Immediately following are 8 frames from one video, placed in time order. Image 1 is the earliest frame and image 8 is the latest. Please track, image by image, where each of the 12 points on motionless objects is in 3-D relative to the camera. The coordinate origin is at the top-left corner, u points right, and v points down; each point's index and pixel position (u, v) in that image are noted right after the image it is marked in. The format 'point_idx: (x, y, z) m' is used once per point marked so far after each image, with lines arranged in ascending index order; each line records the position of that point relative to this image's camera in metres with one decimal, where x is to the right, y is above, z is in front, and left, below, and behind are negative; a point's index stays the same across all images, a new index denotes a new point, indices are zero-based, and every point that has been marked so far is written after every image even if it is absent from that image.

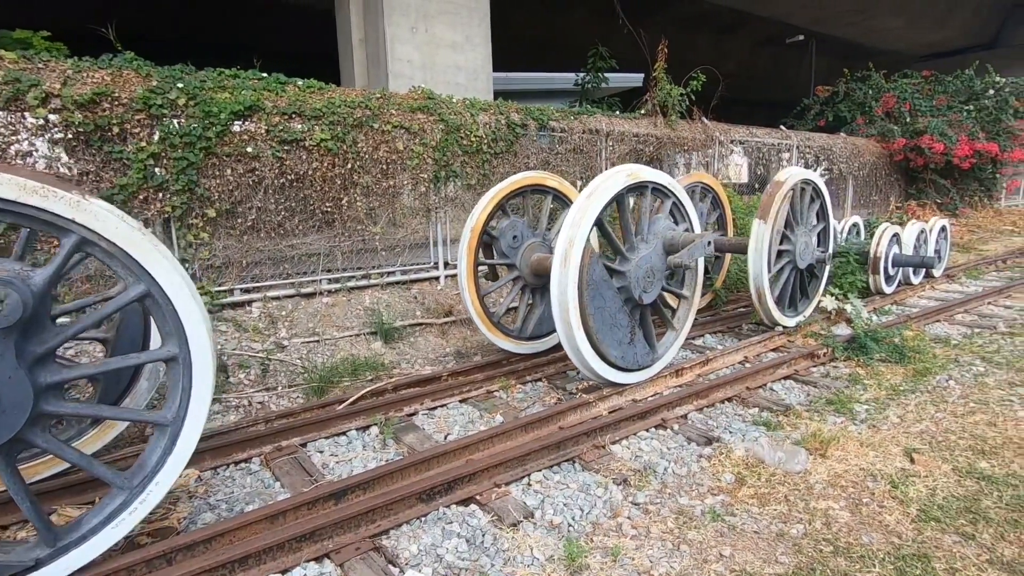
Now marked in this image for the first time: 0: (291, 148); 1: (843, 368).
0: (-2.5, +1.6, +6.1) m
1: (+3.3, -0.8, +5.4) m
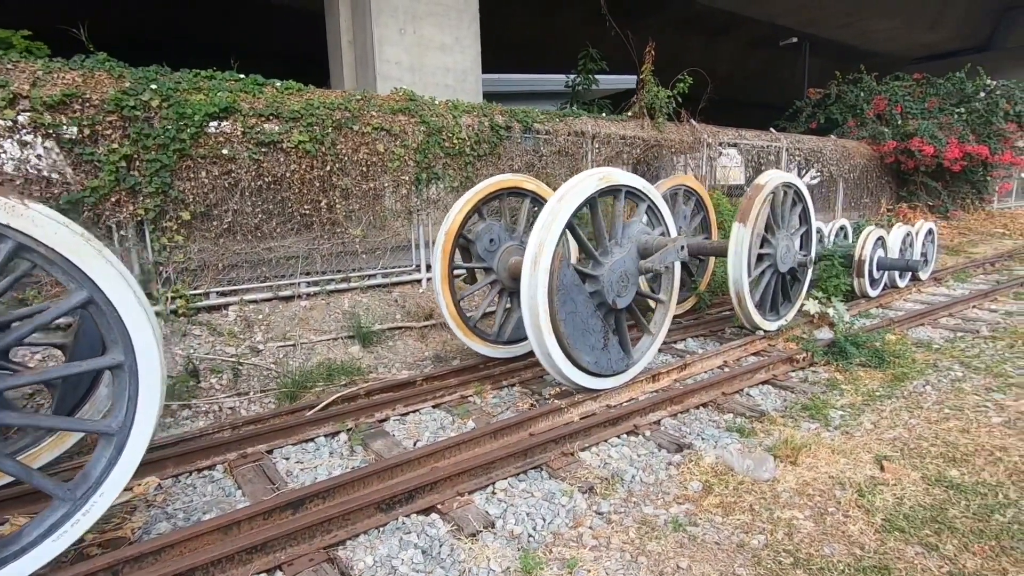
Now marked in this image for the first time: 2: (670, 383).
0: (-2.7, +1.6, +6.0) m
1: (+3.1, -0.9, +5.3) m
2: (+1.5, -0.9, +5.0) m
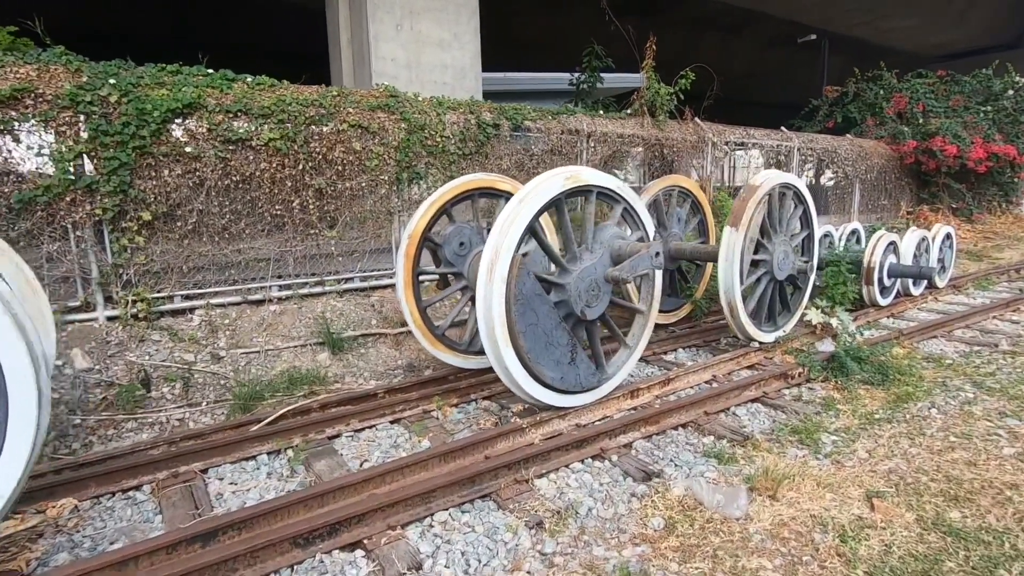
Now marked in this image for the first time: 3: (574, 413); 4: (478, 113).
0: (-3.0, +1.5, +5.8) m
1: (+2.8, -0.9, +4.9) m
2: (+1.2, -1.0, +4.7) m
3: (+0.5, -1.0, +4.2) m
4: (-0.5, +2.5, +7.5) m
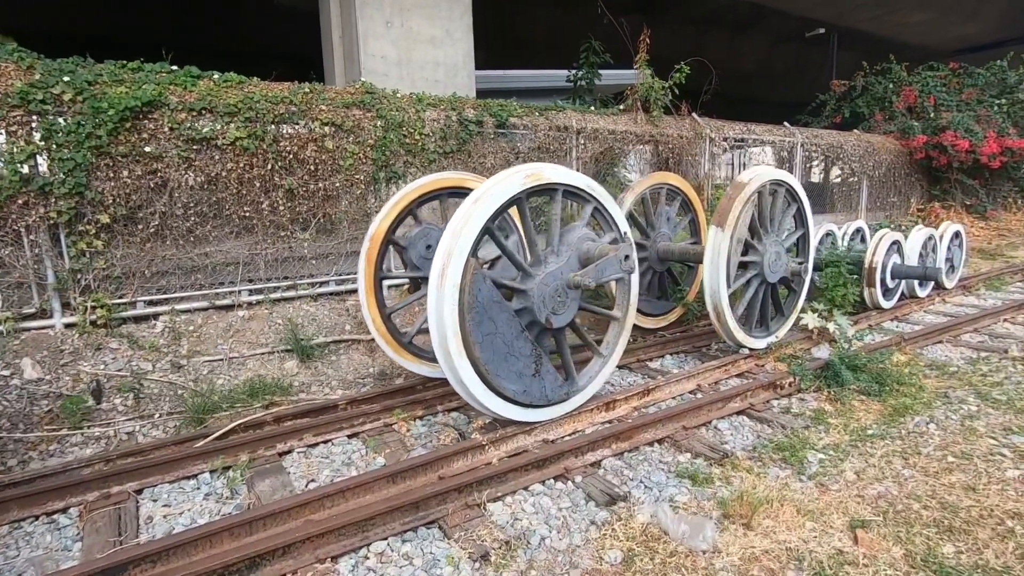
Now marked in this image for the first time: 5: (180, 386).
0: (-3.2, +1.5, +5.6) m
1: (+2.5, -1.0, +4.6) m
2: (+0.9, -1.0, +4.4) m
3: (+0.2, -1.0, +3.9) m
4: (-0.7, +2.4, +7.2) m
5: (-3.0, -0.9, +4.8) m
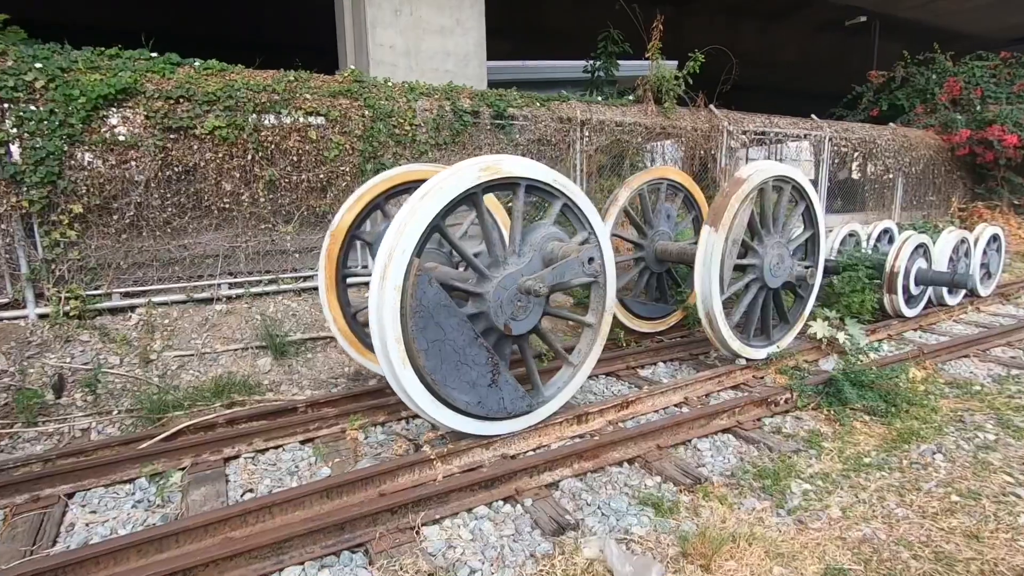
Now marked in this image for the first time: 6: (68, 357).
0: (-3.4, +1.5, +5.4) m
1: (+2.3, -1.0, +4.1) m
2: (+0.7, -1.0, +4.0) m
3: (-0.1, -1.0, +3.6) m
4: (-0.8, +2.5, +7.0) m
5: (-3.2, -0.8, +4.7) m
6: (-4.0, -0.6, +4.8) m
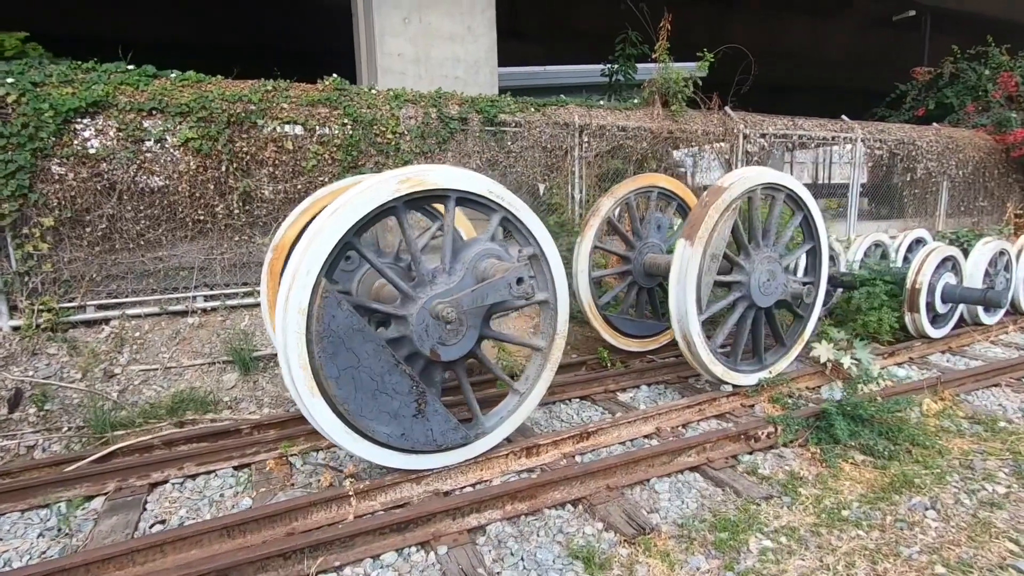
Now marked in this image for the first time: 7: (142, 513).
0: (-3.6, +1.4, +5.4) m
1: (+1.9, -1.2, +3.7) m
2: (+0.3, -1.2, +3.7) m
3: (-0.5, -1.2, +3.3) m
4: (-0.9, +2.3, +6.7) m
5: (-3.6, -0.9, +4.6) m
6: (-4.3, -0.7, +4.7) m
7: (-2.3, -1.4, +3.3) m
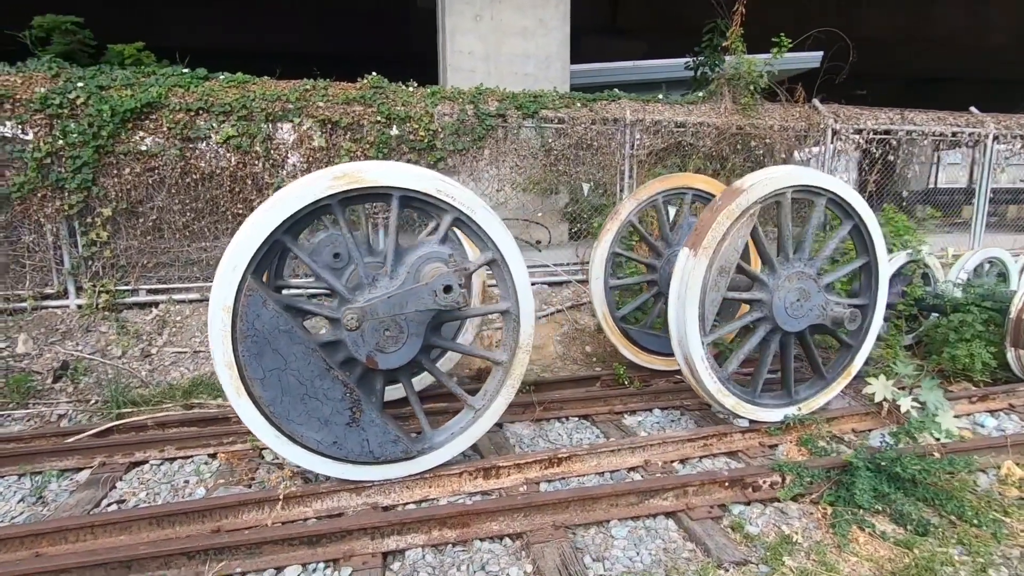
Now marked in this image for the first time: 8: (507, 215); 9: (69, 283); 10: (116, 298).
0: (-3.4, +1.5, +5.8) m
1: (+1.6, -1.3, +3.1) m
2: (0.0, -1.2, +3.4) m
3: (-0.9, -1.2, +3.1) m
4: (-0.4, +2.3, +6.6) m
5: (-3.6, -0.8, +5.0) m
6: (-4.2, -0.6, +5.3) m
7: (-2.6, -1.3, +3.4) m
8: (-0.1, +1.0, +7.0) m
9: (-4.7, 0.0, +5.7) m
10: (-4.3, -0.1, +5.8) m
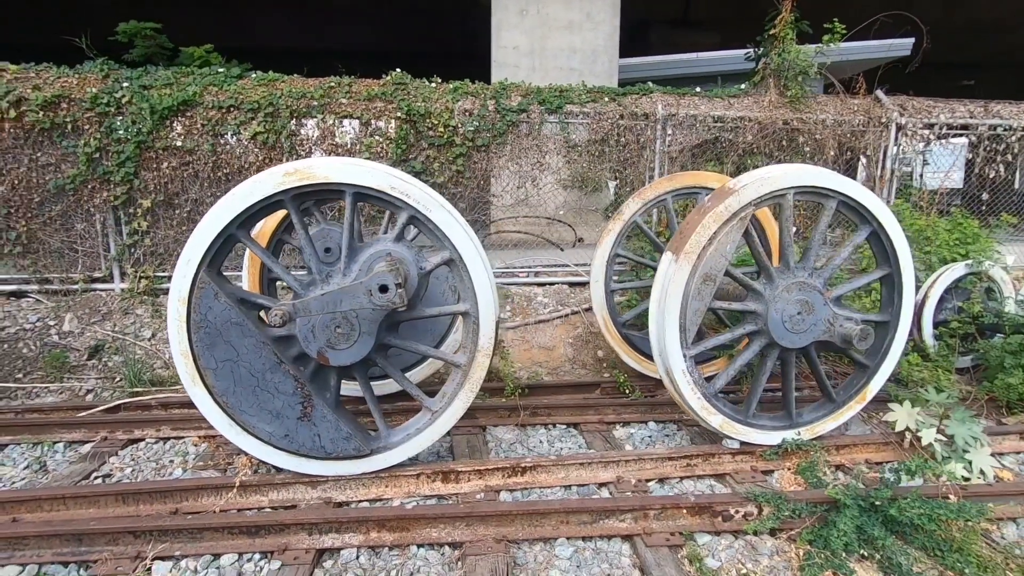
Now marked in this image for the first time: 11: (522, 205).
0: (-3.2, +1.7, +6.1) m
1: (+1.3, -1.4, +2.8) m
2: (-0.3, -1.2, +3.3) m
3: (-1.1, -1.2, +3.2) m
4: (-0.1, +2.3, +6.5) m
5: (-3.6, -0.7, +5.4) m
6: (-4.2, -0.4, +5.7) m
7: (-2.8, -1.2, +3.7) m
8: (+0.2, +1.0, +6.9) m
9: (-4.6, +0.2, +6.2) m
10: (-4.2, +0.1, +6.2) m
11: (+0.1, +1.1, +6.9) m
